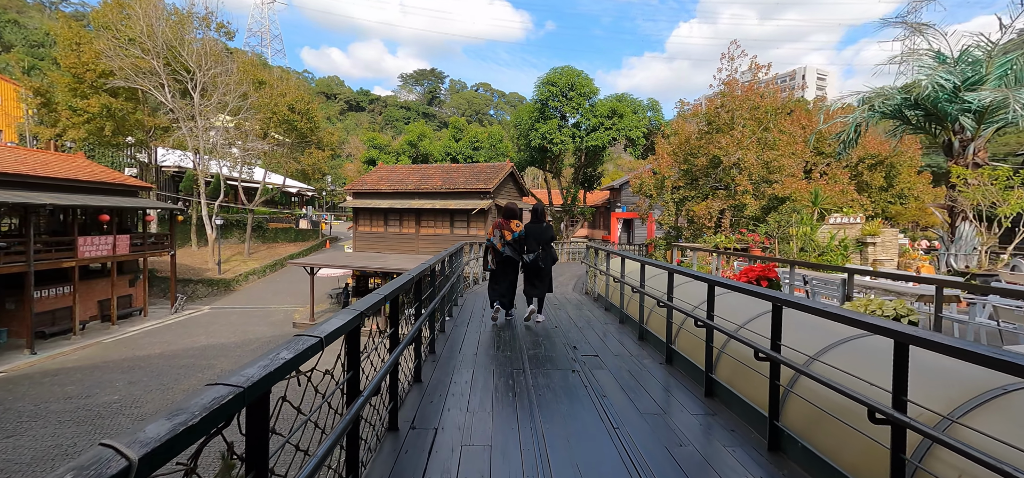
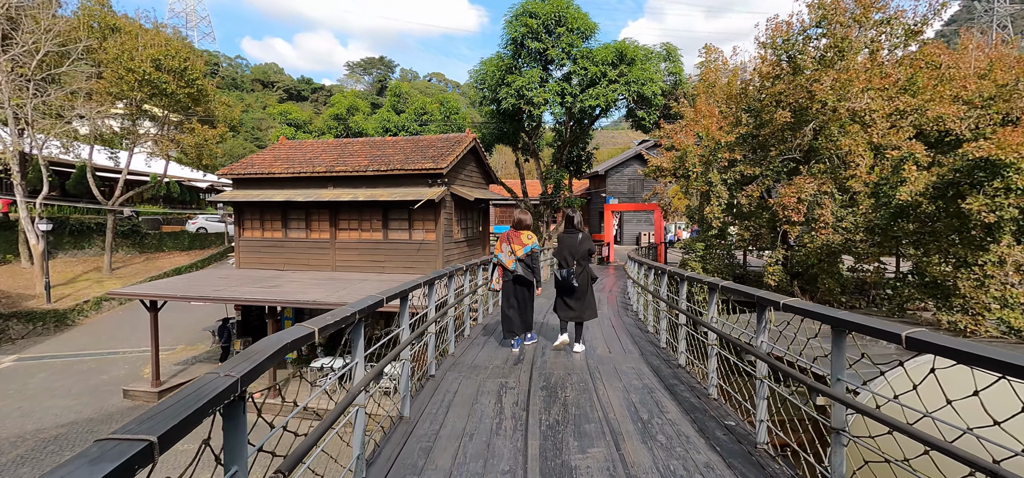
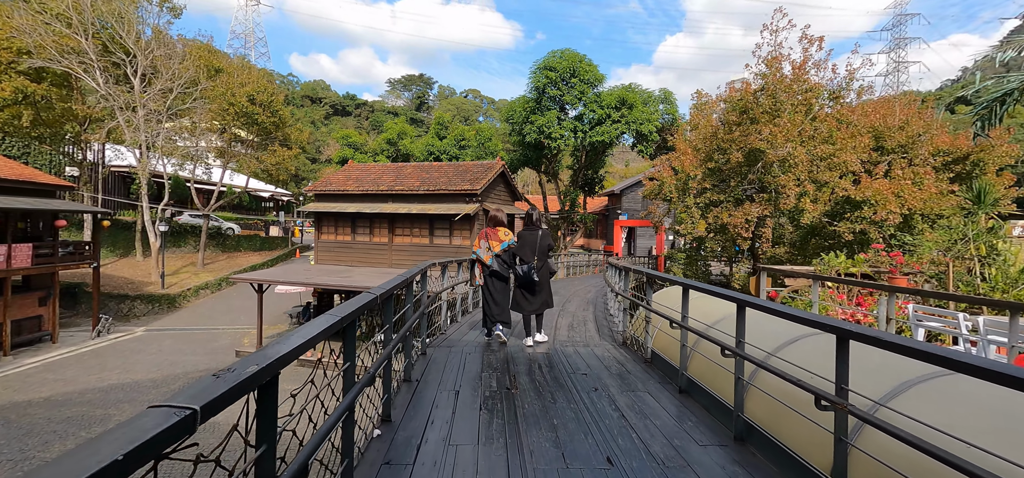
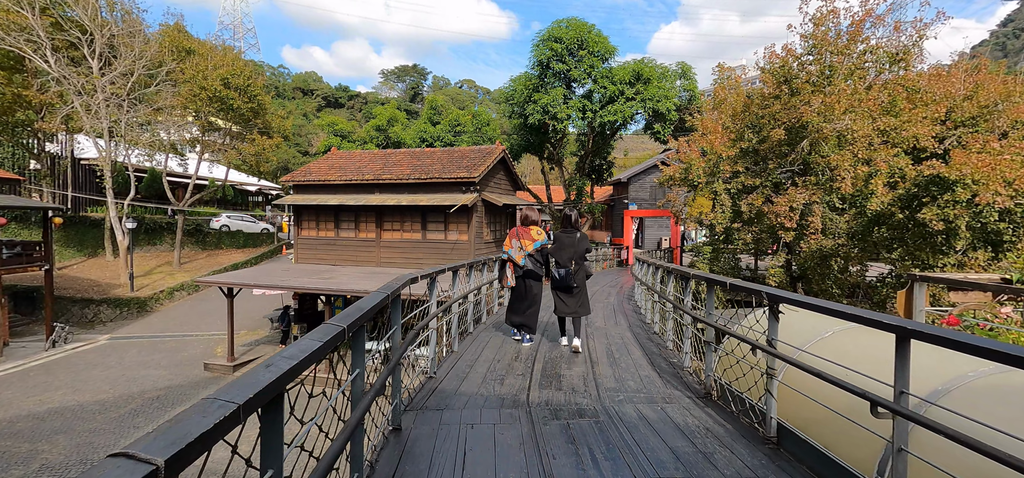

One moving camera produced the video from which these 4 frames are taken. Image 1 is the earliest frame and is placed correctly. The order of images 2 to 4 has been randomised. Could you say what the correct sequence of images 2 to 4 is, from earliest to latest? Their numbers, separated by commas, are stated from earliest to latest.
3, 4, 2
